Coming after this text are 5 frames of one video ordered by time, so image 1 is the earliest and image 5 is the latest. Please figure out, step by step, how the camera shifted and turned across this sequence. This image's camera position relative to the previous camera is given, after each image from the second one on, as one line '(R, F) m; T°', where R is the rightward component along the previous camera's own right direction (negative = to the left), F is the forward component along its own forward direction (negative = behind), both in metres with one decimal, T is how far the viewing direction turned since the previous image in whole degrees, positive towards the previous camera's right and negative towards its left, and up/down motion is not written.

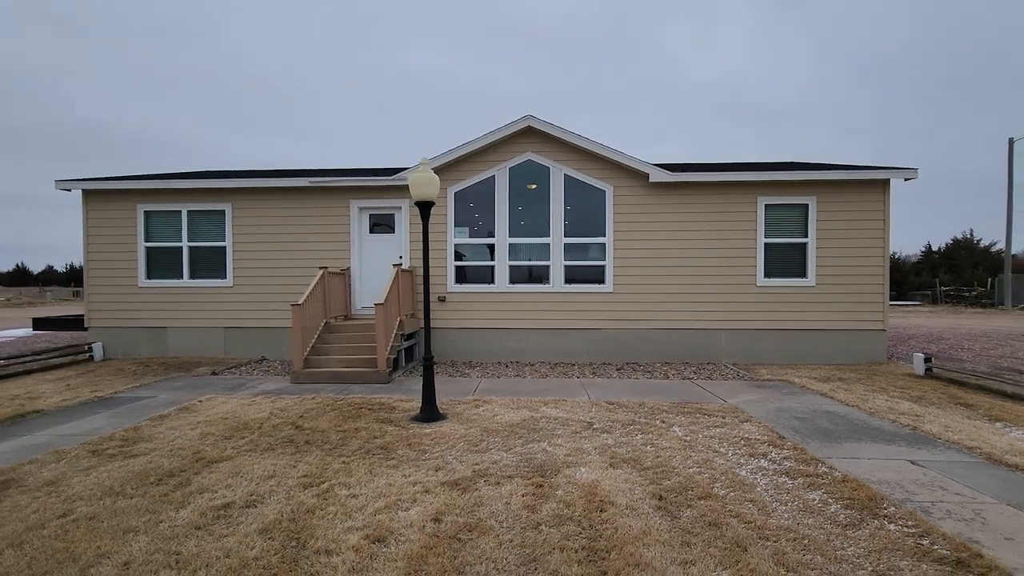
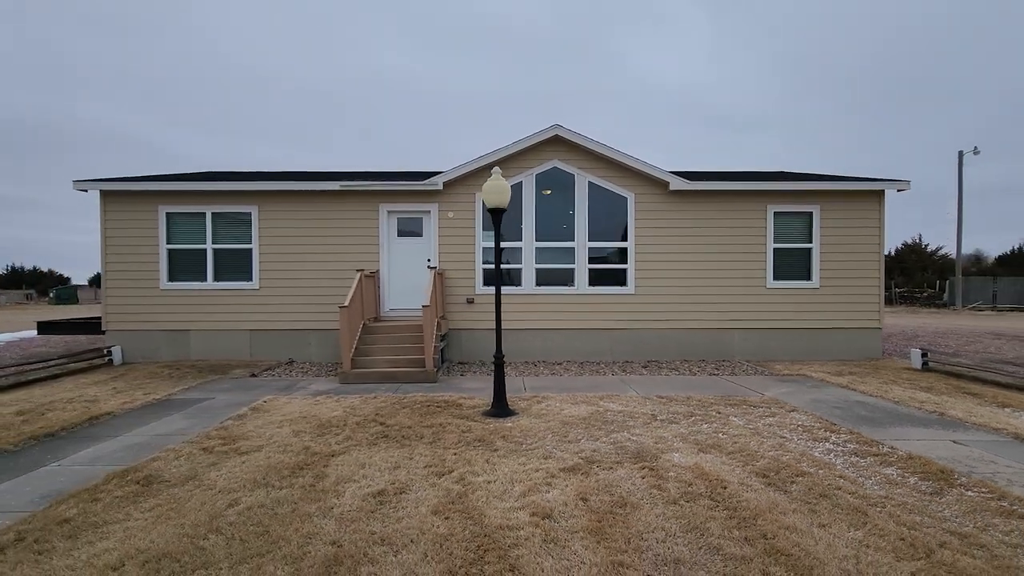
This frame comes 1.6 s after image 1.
(-1.1, -0.3) m; +4°
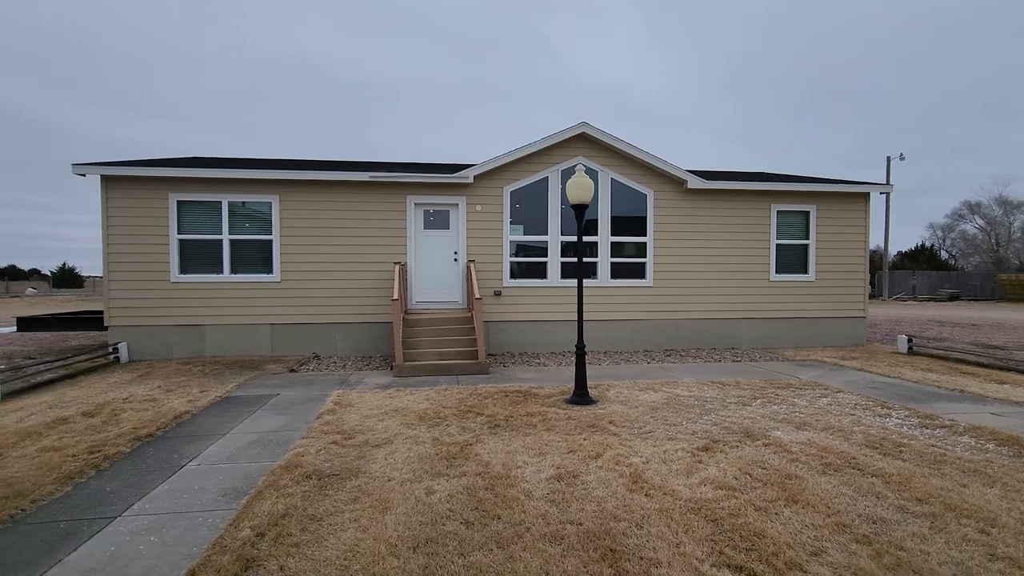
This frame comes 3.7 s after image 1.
(-1.6, -0.1) m; +7°
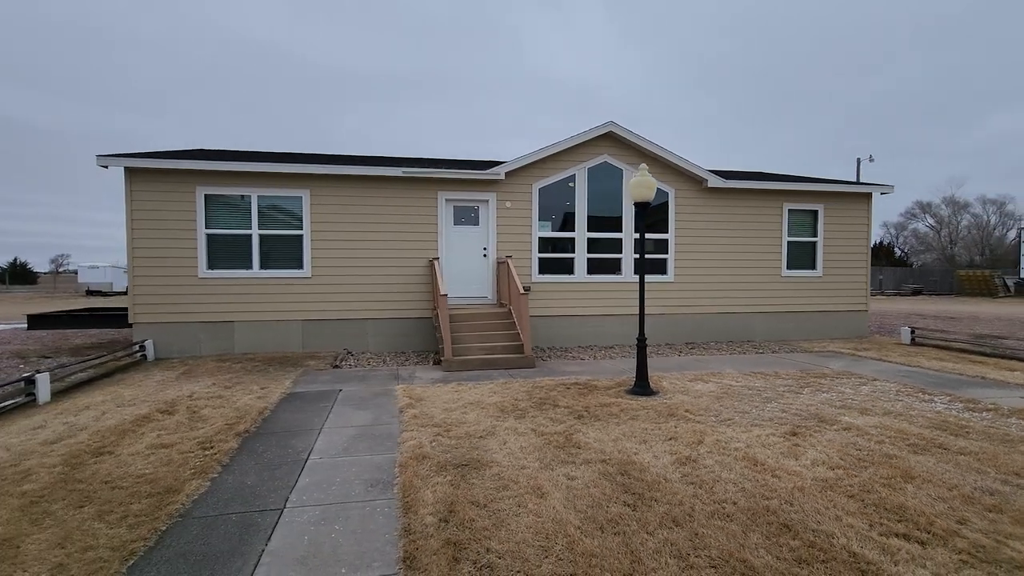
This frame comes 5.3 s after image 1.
(-1.1, -0.1) m; +4°
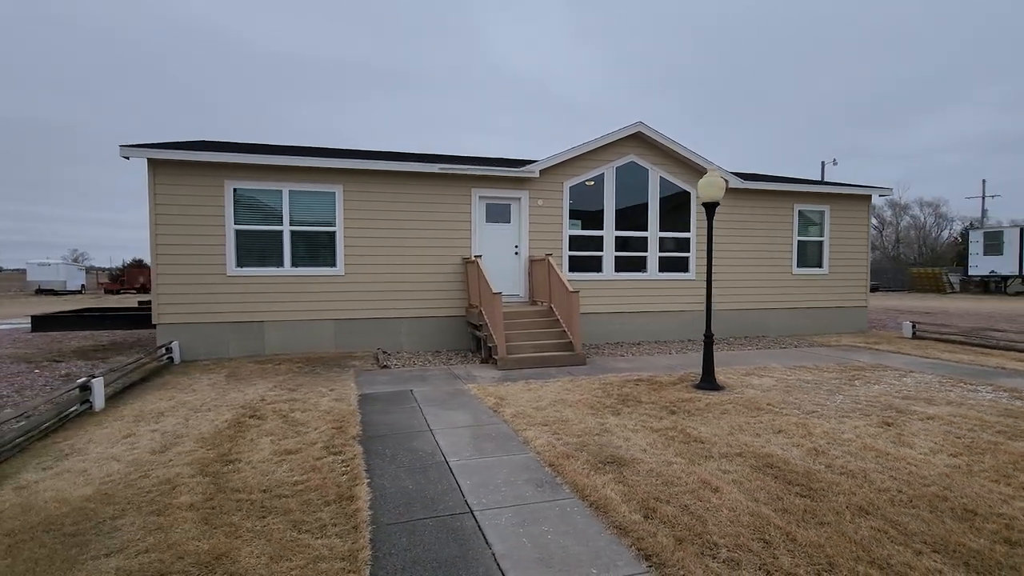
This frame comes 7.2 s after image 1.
(-1.4, +0.1) m; +5°
